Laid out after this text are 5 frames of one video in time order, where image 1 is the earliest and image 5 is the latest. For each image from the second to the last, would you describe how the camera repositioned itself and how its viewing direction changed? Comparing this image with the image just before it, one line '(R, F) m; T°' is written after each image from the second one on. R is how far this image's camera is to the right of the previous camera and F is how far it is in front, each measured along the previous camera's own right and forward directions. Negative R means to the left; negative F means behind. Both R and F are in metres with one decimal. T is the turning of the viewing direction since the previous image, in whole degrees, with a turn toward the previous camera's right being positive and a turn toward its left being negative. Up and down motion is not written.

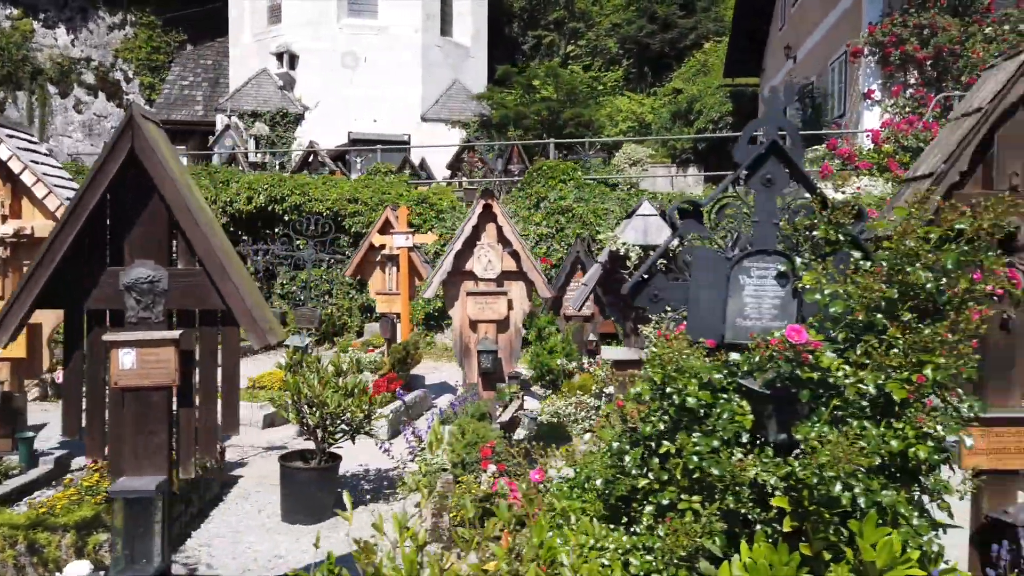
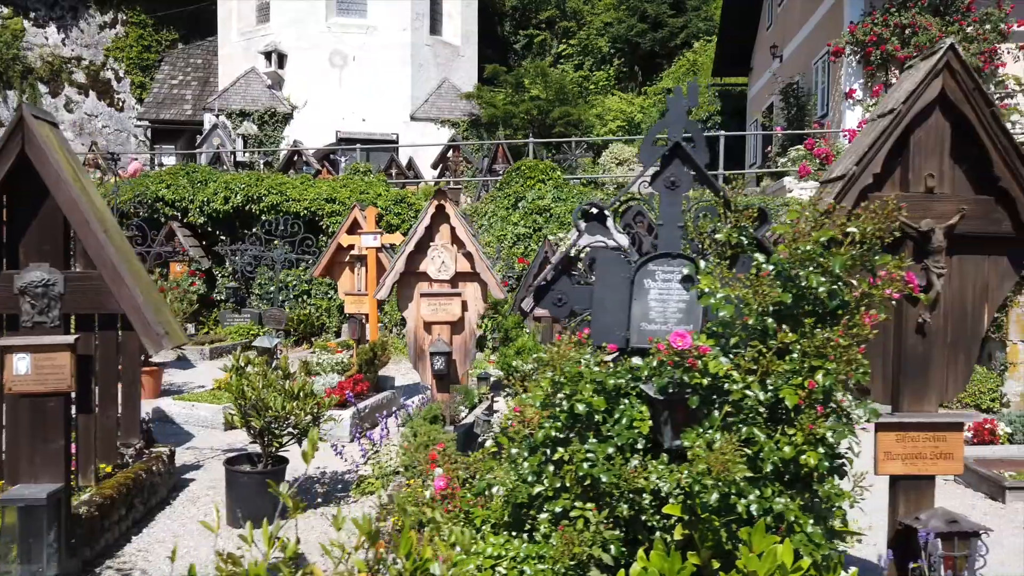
(+0.3, 0.0) m; 0°
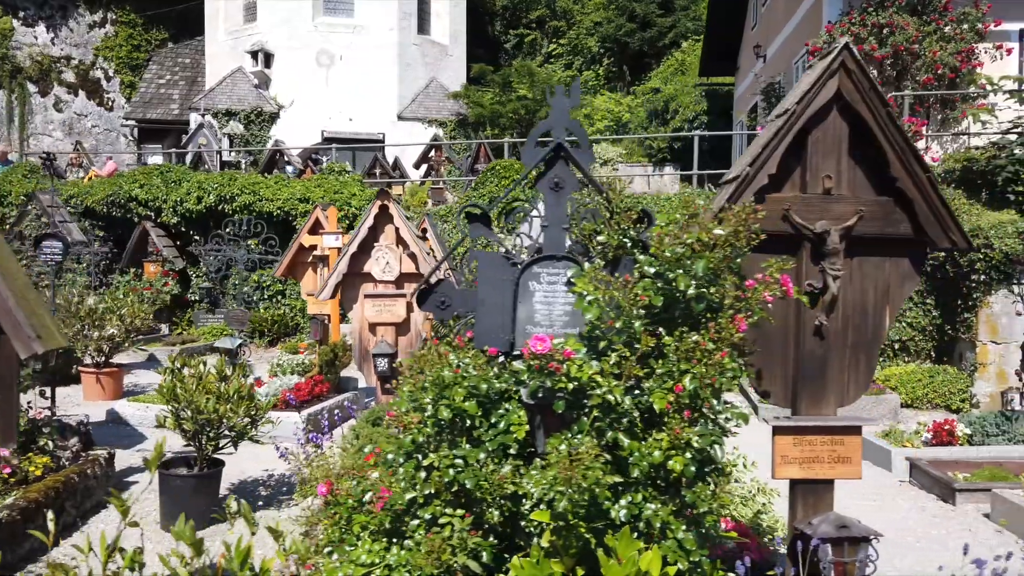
(+0.4, 0.0) m; 0°
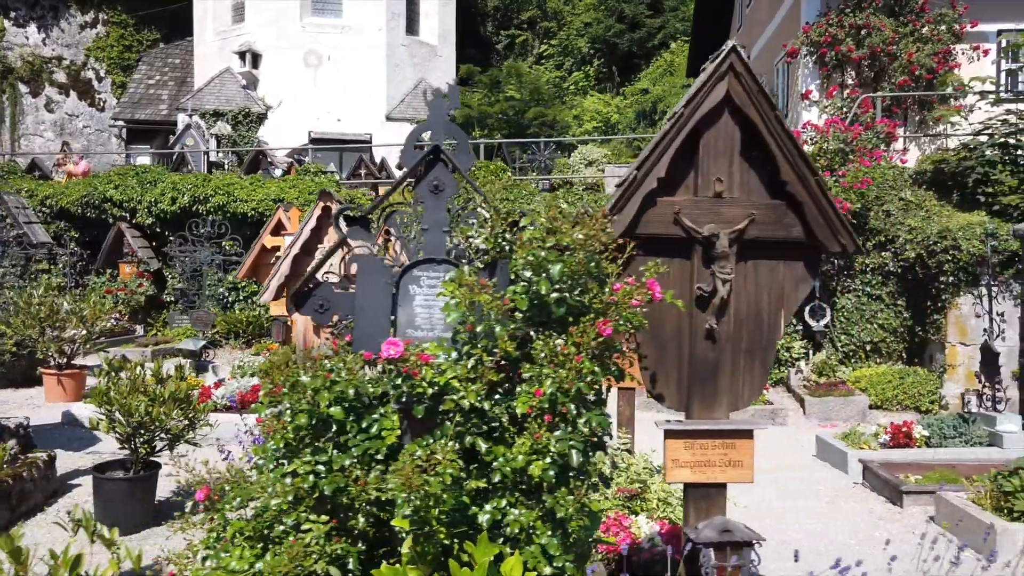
(+0.4, 0.0) m; 0°
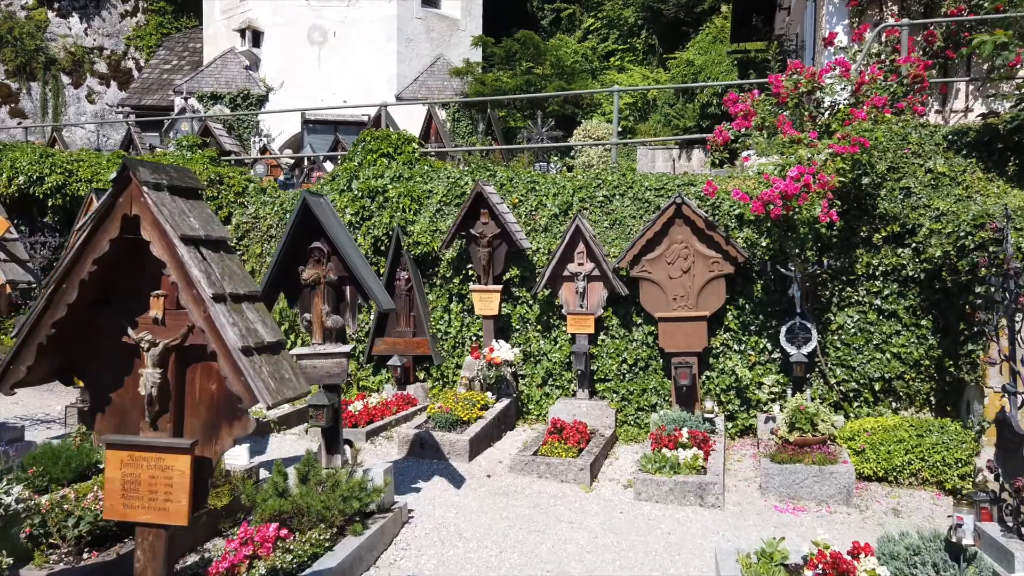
(+2.6, +3.3) m; -7°
